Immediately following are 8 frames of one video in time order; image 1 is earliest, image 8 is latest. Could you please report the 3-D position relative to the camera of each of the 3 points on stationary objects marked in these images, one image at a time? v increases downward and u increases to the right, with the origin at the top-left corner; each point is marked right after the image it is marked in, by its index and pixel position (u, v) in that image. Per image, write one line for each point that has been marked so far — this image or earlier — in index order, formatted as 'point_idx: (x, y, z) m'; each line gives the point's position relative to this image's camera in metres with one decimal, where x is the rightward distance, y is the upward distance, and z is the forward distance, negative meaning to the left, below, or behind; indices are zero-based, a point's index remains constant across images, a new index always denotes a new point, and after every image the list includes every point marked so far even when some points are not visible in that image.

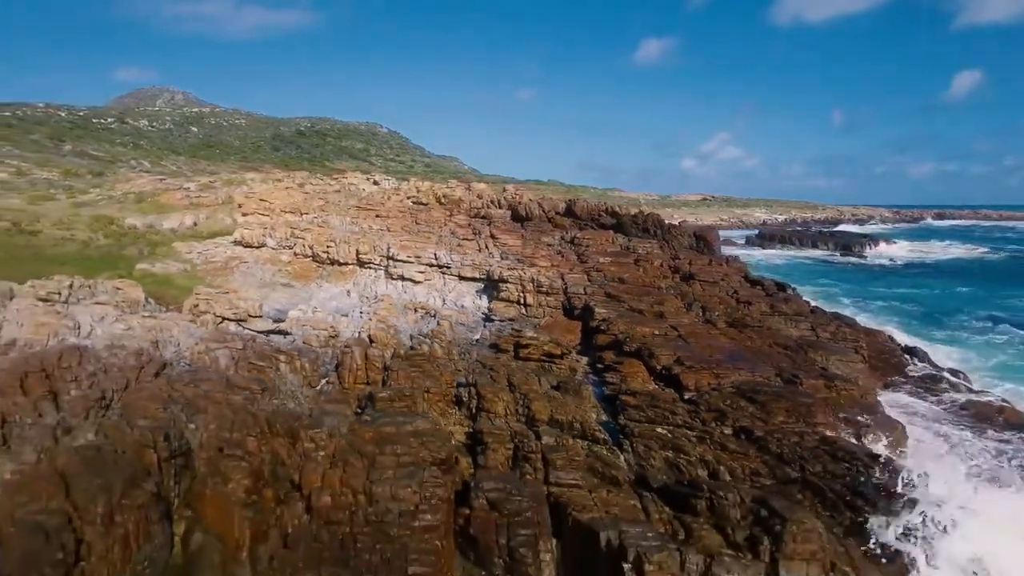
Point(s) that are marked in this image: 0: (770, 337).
0: (+3.2, -0.6, +10.3) m
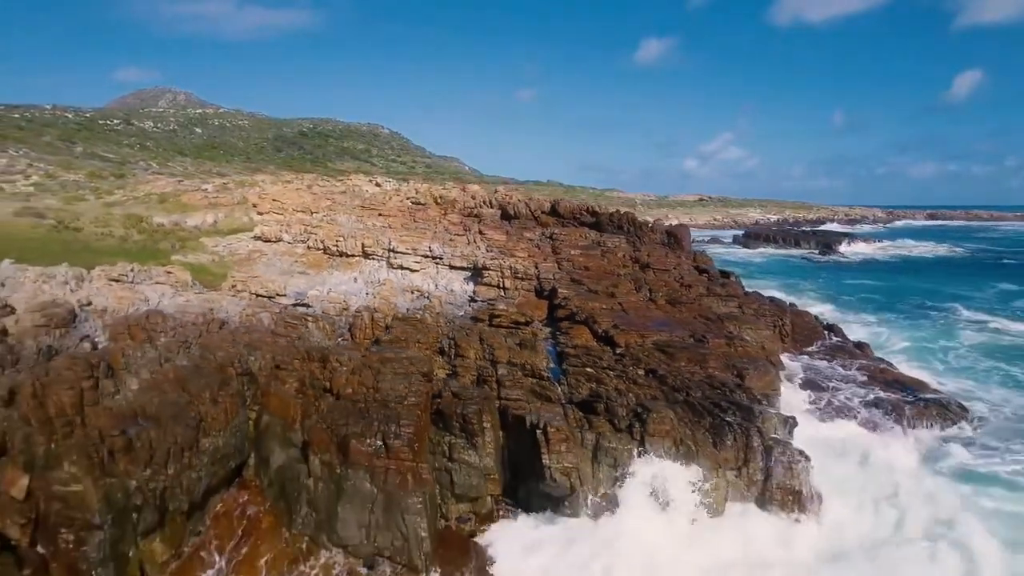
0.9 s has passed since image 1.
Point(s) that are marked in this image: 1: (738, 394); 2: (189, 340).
0: (+2.9, -0.3, +12.8) m
1: (+2.4, -1.1, +8.7) m
2: (-3.3, -0.5, +8.6) m
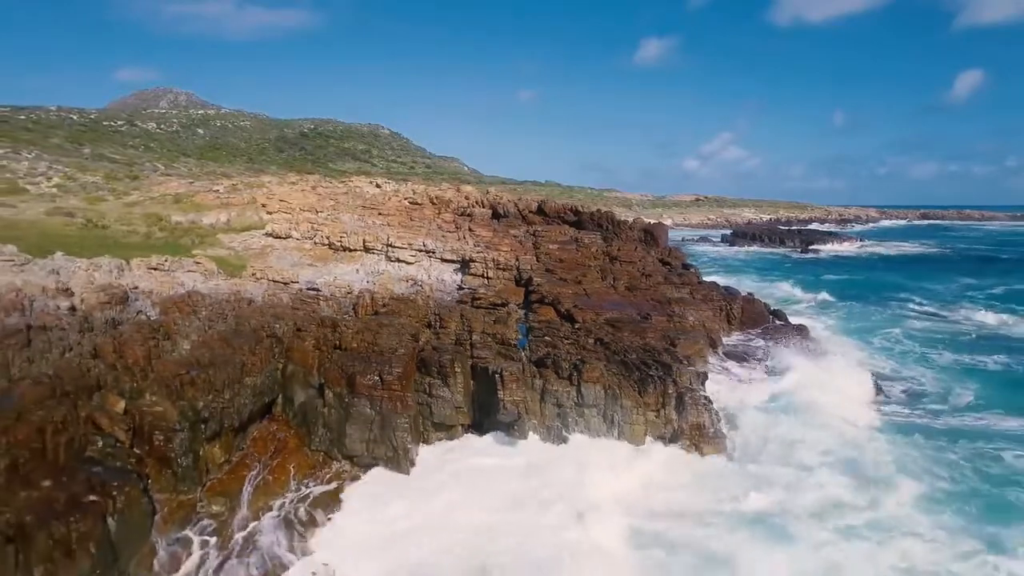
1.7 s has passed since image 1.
0: (+2.5, -0.1, +14.9) m
1: (+2.0, -0.9, +10.8) m
2: (-3.7, -0.3, +10.7) m
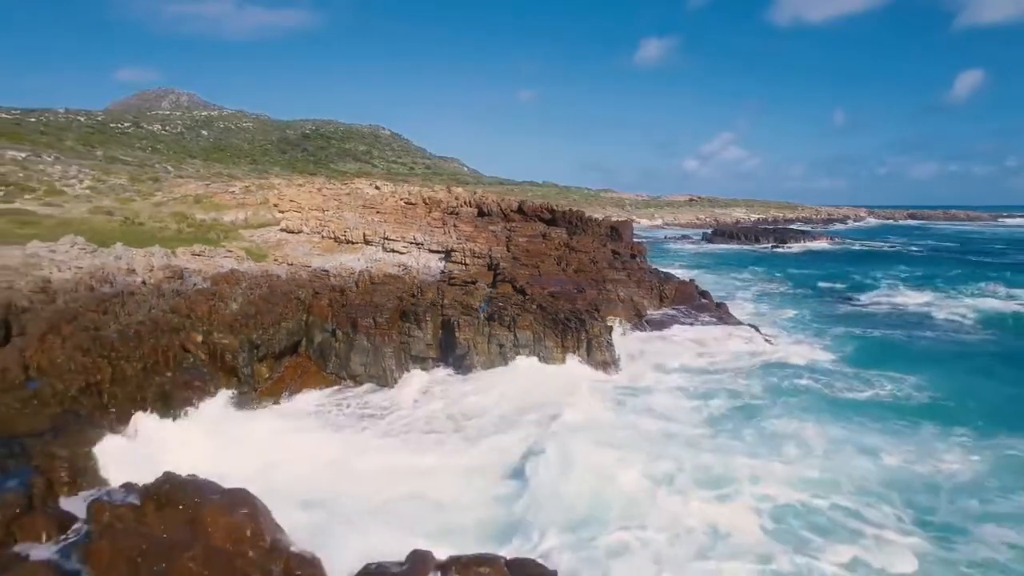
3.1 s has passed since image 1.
0: (+1.8, +0.3, +18.7) m
1: (+1.3, -0.5, +14.6) m
2: (-4.4, +0.1, +14.5) m
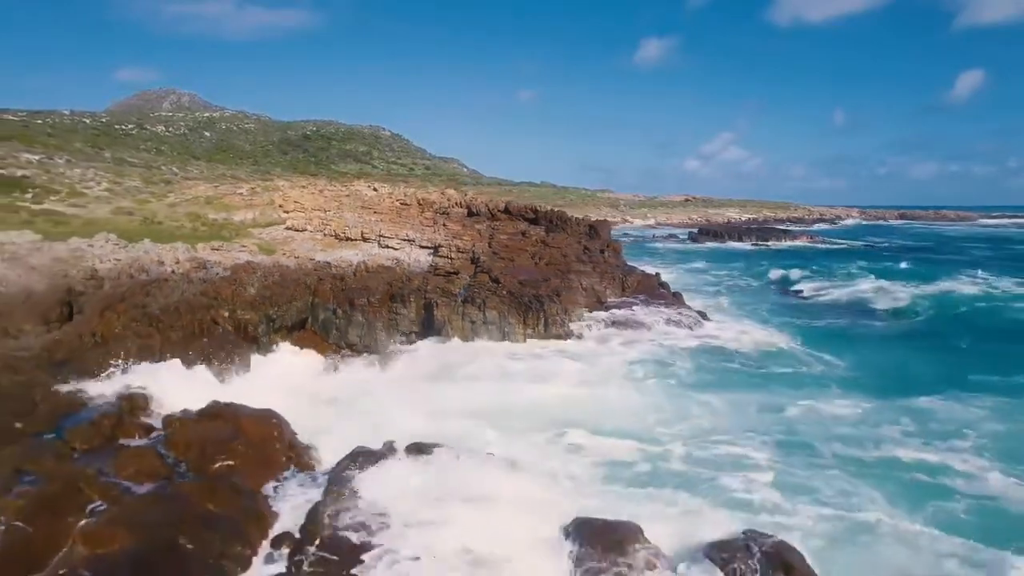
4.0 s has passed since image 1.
0: (+1.2, +0.5, +21.4) m
1: (+0.8, -0.3, +17.3) m
2: (-4.9, +0.3, +17.2) m
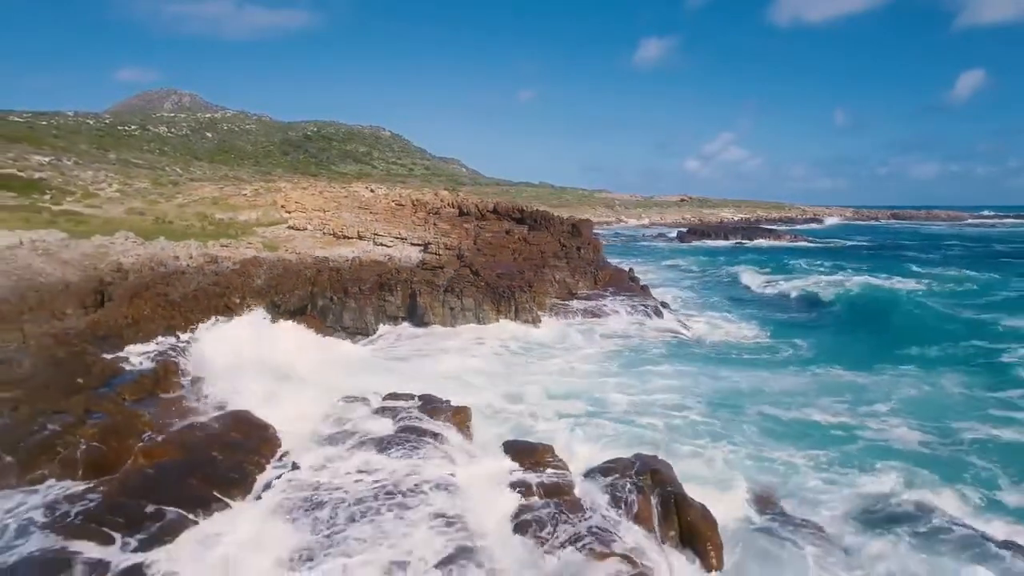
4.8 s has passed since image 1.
0: (+0.7, +0.7, +23.6) m
1: (+0.2, -0.1, +19.5) m
2: (-5.5, +0.5, +19.4) m
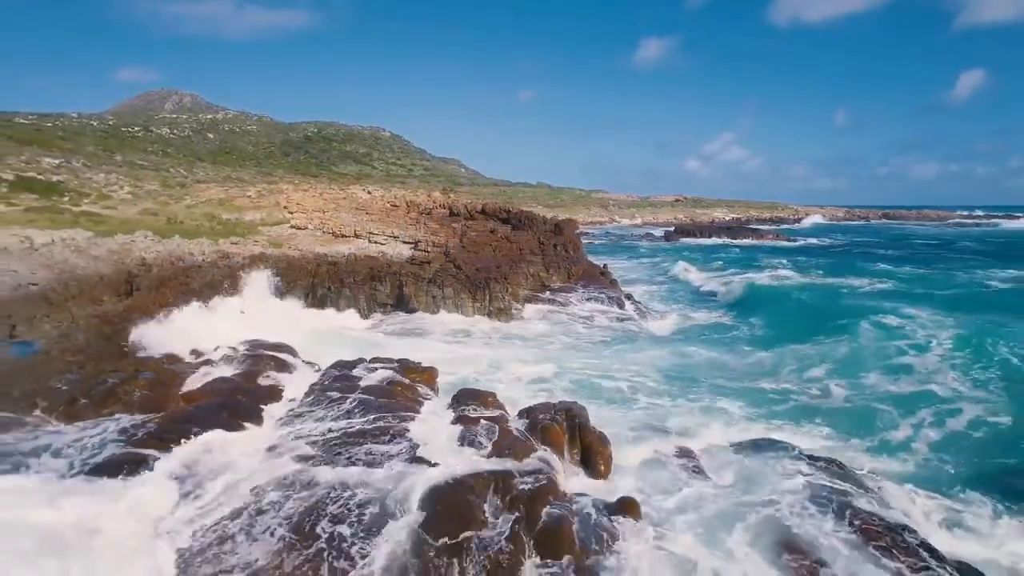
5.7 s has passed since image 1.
0: (+0.1, +0.9, +26.3) m
1: (-0.4, +0.2, +22.2) m
2: (-6.1, +0.7, +22.1) m
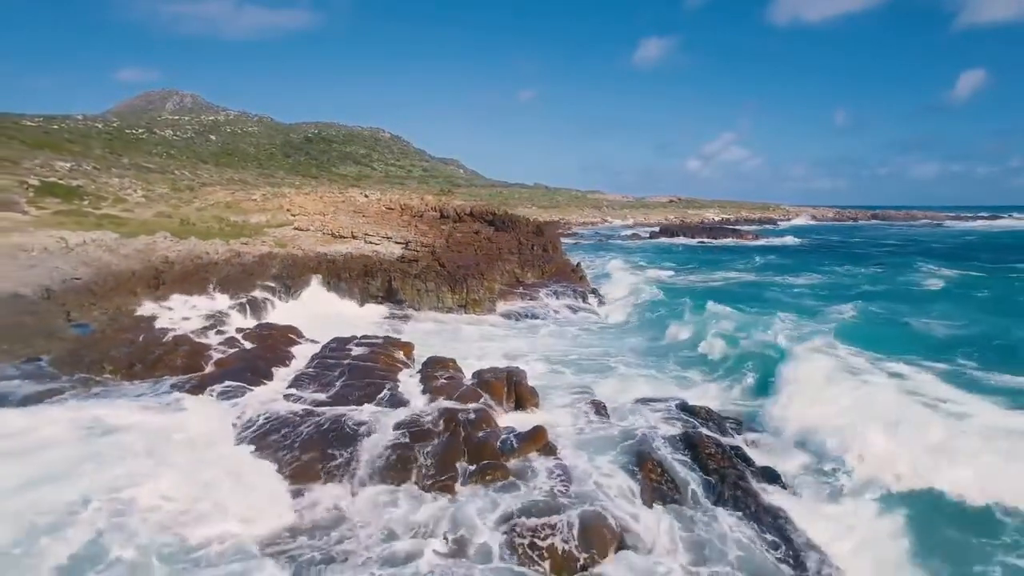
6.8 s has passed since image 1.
0: (-0.7, +1.1, +29.5) m
1: (-1.2, +0.3, +25.4) m
2: (-6.9, +0.9, +25.3) m
